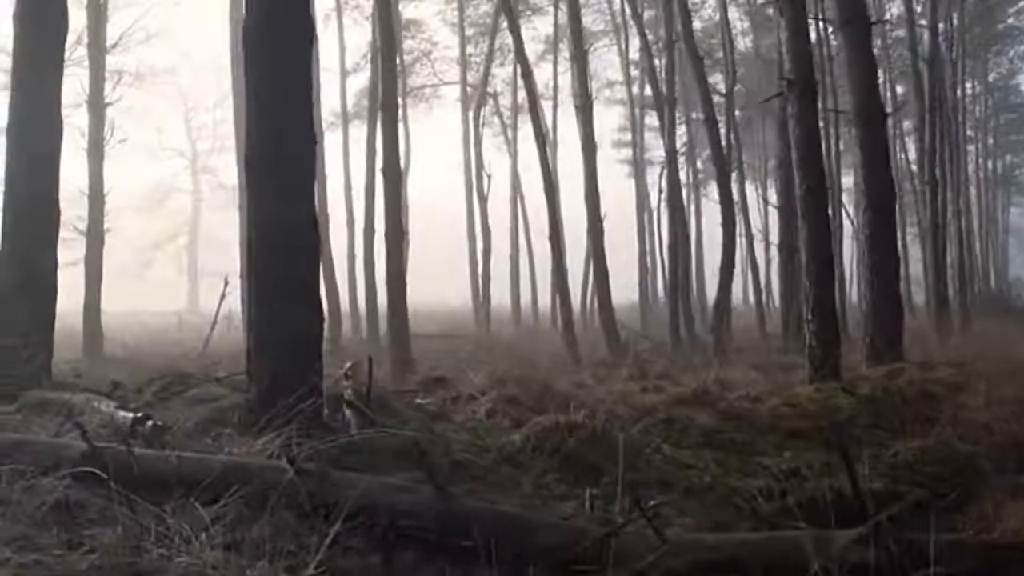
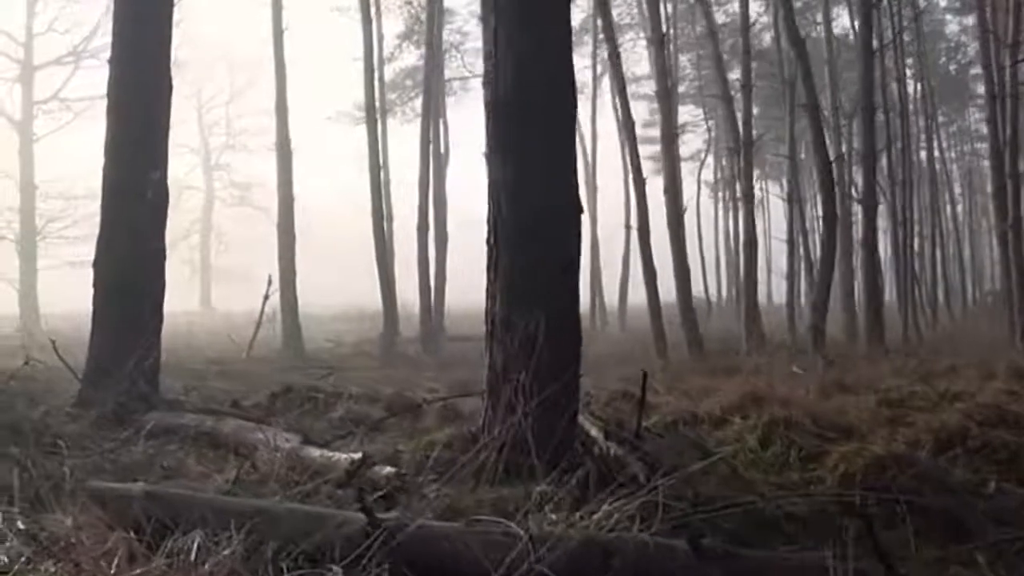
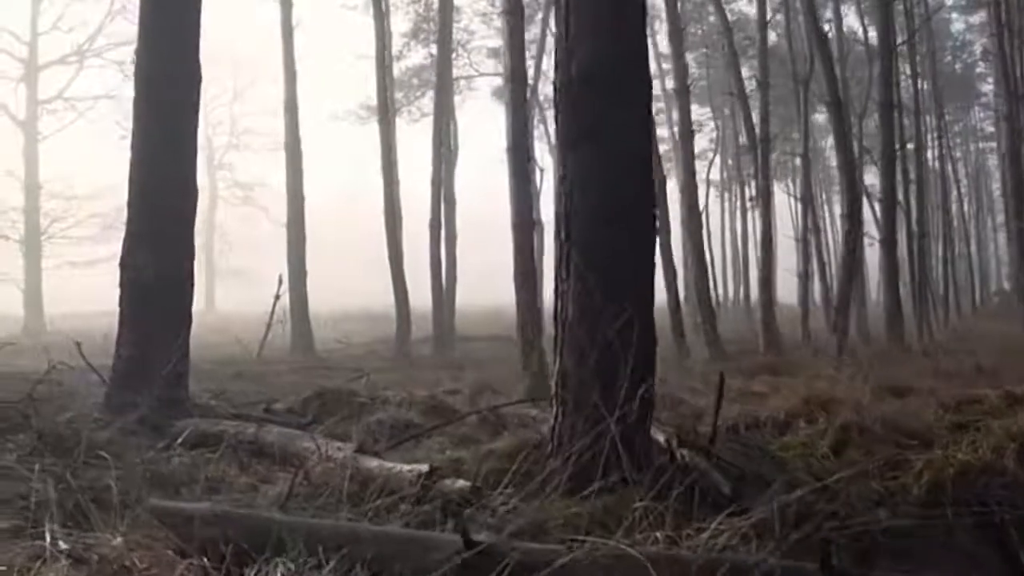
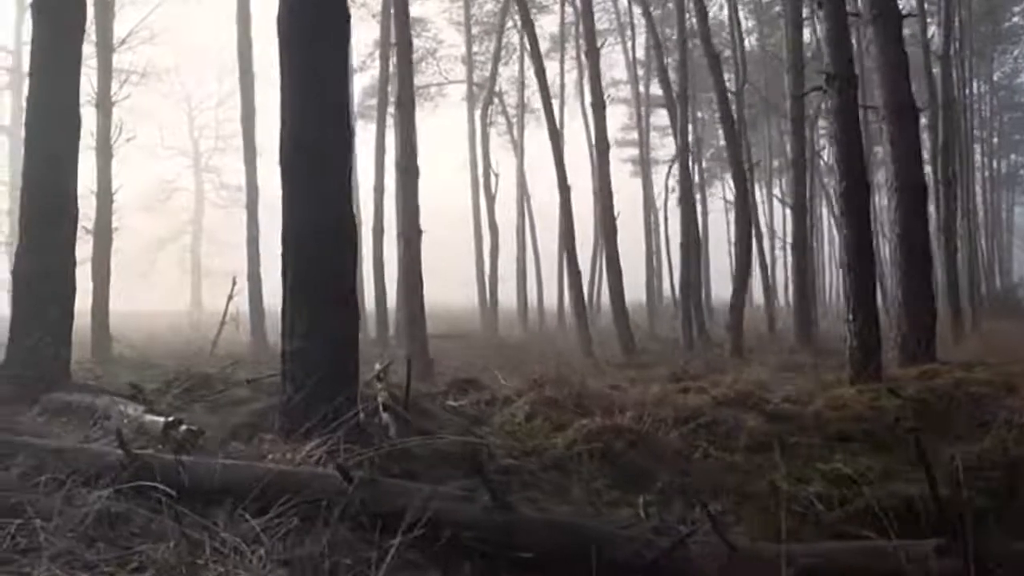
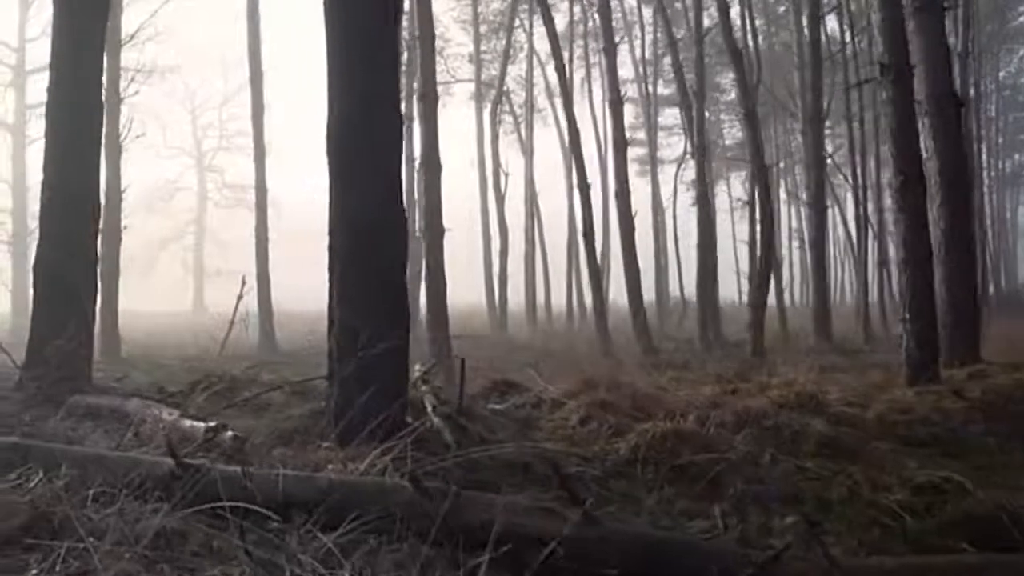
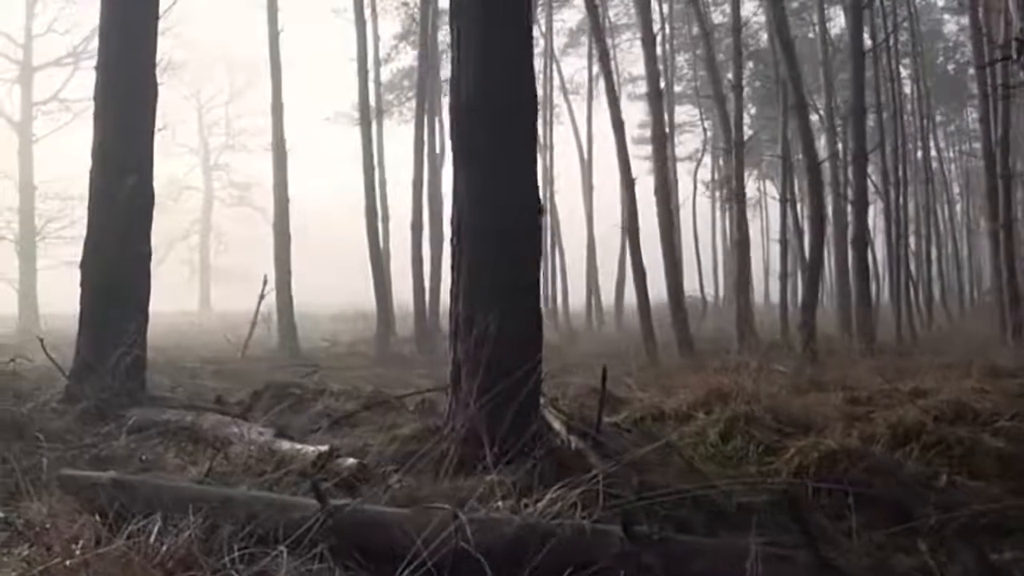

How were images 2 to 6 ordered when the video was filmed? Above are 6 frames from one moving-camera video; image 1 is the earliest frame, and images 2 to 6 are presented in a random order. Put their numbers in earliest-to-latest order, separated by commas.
4, 5, 6, 2, 3
